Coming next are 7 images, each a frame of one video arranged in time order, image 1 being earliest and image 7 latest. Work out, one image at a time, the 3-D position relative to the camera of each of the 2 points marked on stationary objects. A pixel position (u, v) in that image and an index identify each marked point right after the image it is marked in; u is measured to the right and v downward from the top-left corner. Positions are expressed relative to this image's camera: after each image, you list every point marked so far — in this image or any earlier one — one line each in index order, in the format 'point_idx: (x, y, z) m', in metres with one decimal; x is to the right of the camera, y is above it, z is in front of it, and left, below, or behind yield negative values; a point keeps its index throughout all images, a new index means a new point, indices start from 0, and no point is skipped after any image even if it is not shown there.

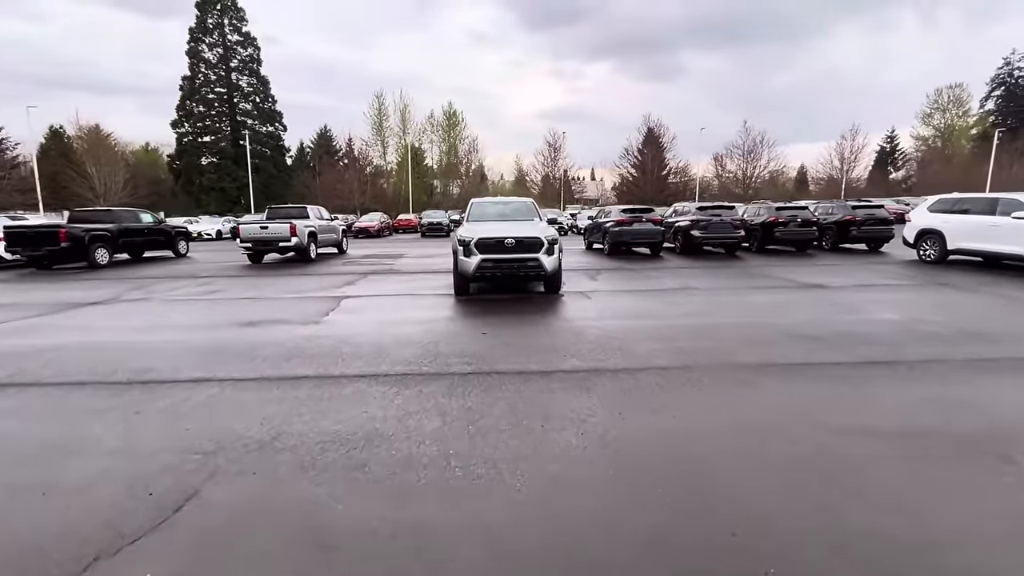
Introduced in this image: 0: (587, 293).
0: (+1.6, -0.1, +10.3) m
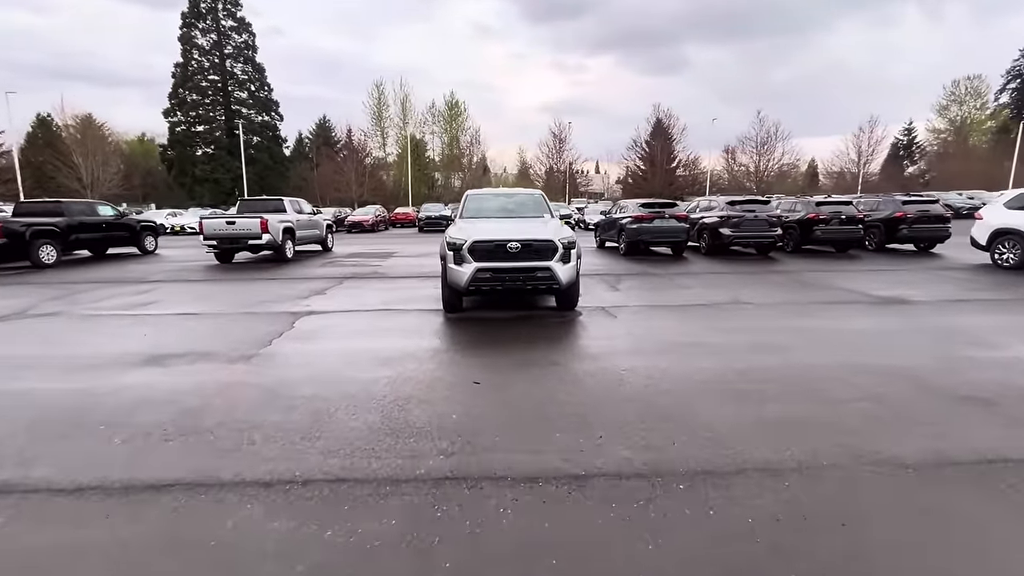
0: (+1.7, -0.3, +8.2) m
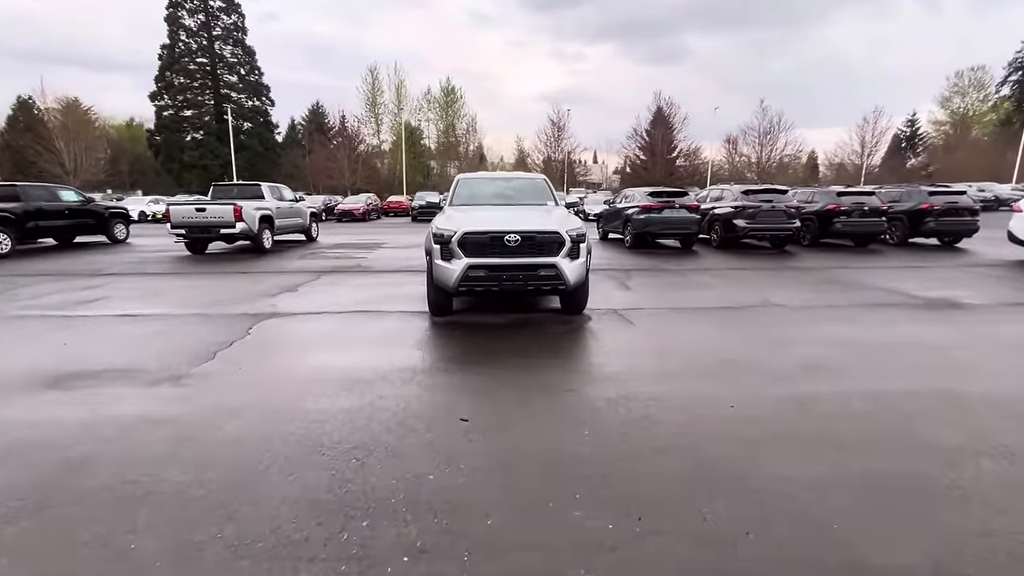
0: (+1.6, -0.3, +7.1) m
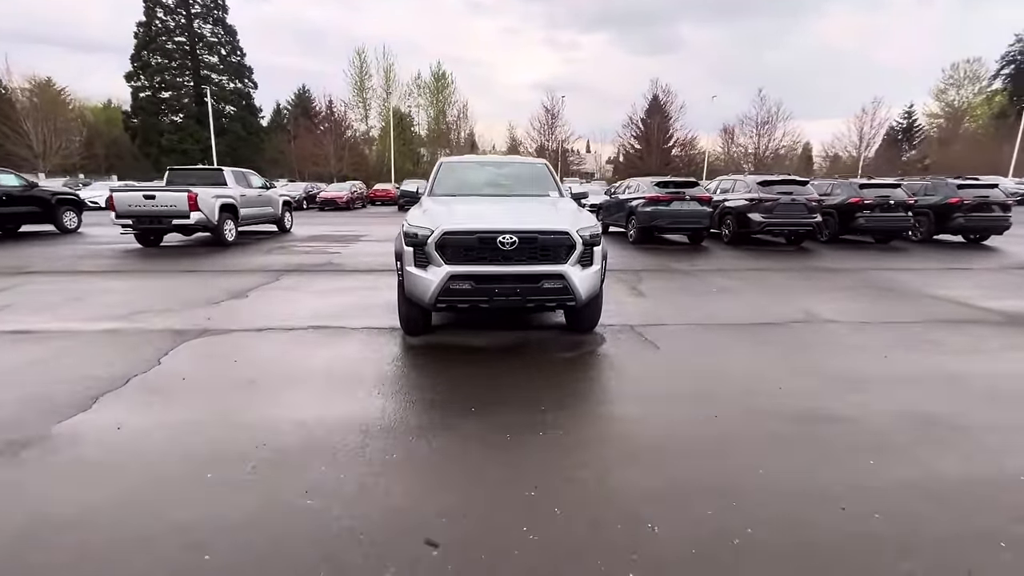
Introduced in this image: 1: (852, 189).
0: (+1.5, -0.5, +5.7) m
1: (+9.7, +2.8, +13.9) m
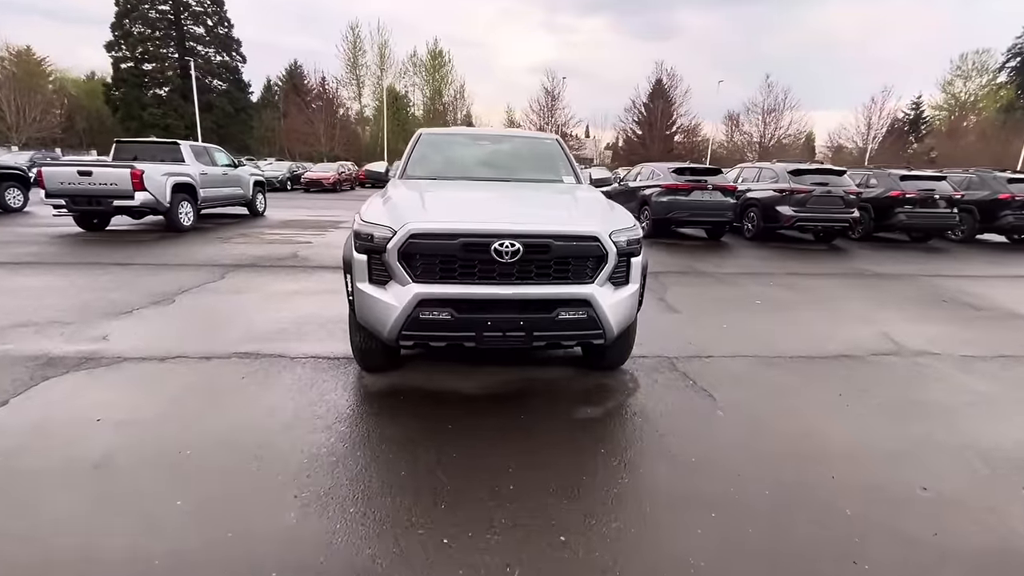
0: (+1.5, -0.7, +4.3) m
1: (+9.7, +2.7, +12.4) m
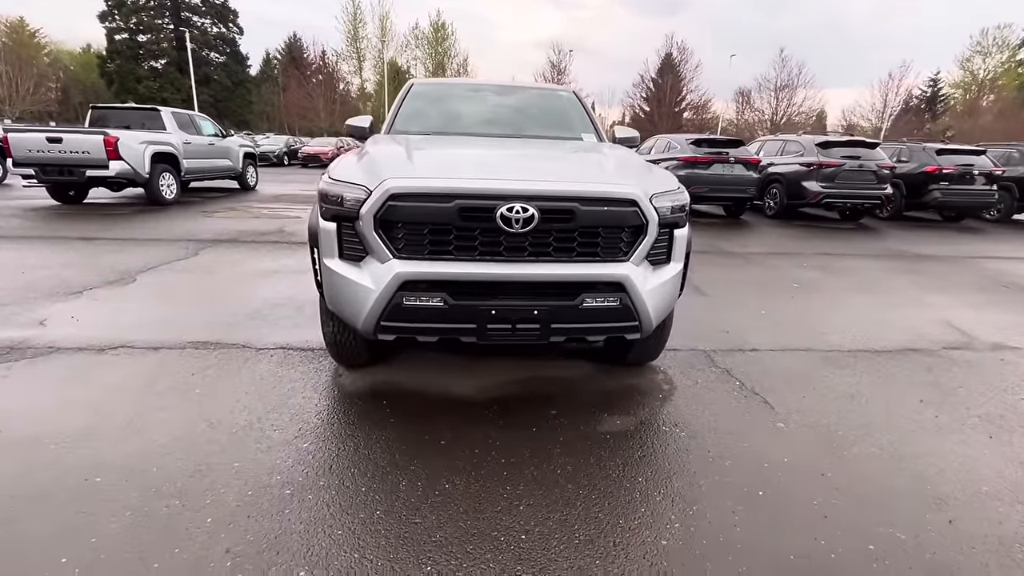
0: (+1.6, -0.5, +3.6) m
1: (+9.8, +3.2, +11.5) m
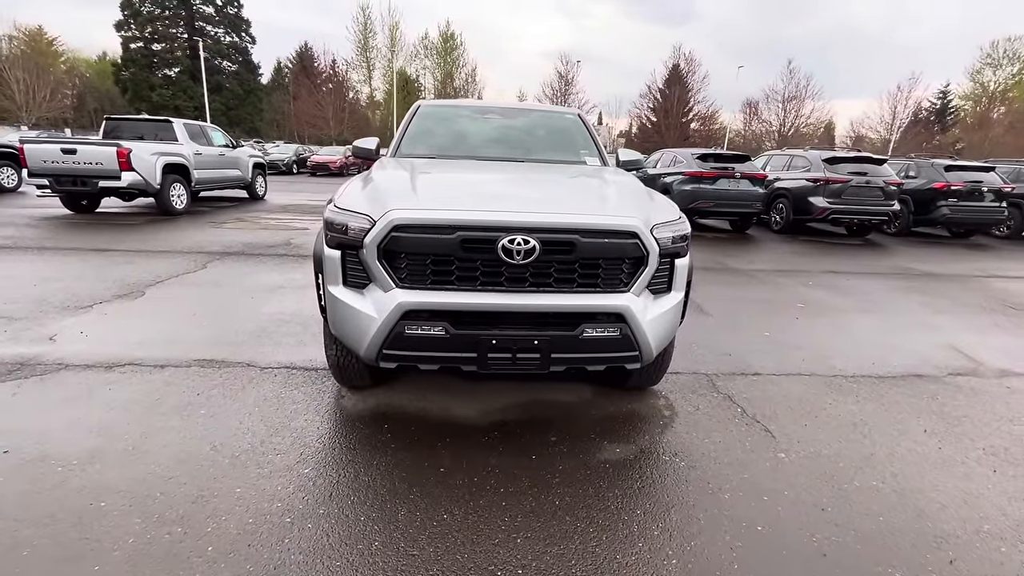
0: (+1.6, -0.7, +3.6) m
1: (+9.9, +2.8, +11.5) m
